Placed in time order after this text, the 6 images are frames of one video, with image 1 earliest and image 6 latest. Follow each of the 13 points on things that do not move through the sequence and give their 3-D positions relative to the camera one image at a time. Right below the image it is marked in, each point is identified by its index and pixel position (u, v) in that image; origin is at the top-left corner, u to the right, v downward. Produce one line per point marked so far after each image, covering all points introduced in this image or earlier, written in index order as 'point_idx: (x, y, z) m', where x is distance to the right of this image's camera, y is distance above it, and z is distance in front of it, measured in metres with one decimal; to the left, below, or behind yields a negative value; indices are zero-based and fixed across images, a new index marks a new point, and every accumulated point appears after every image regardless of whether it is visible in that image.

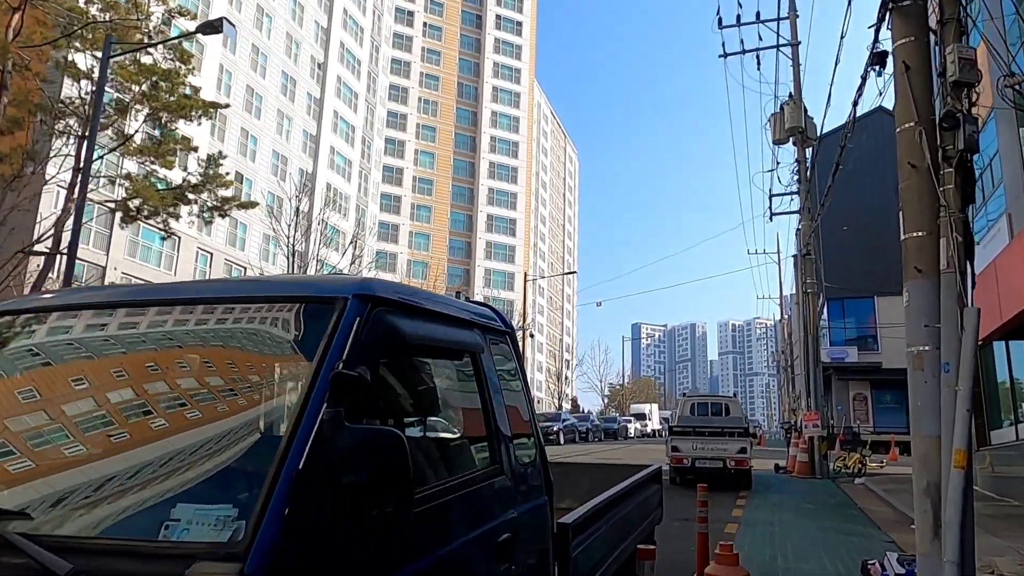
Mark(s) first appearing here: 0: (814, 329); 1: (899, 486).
0: (+7.9, -1.1, +19.7) m
1: (+8.5, -4.3, +16.5) m
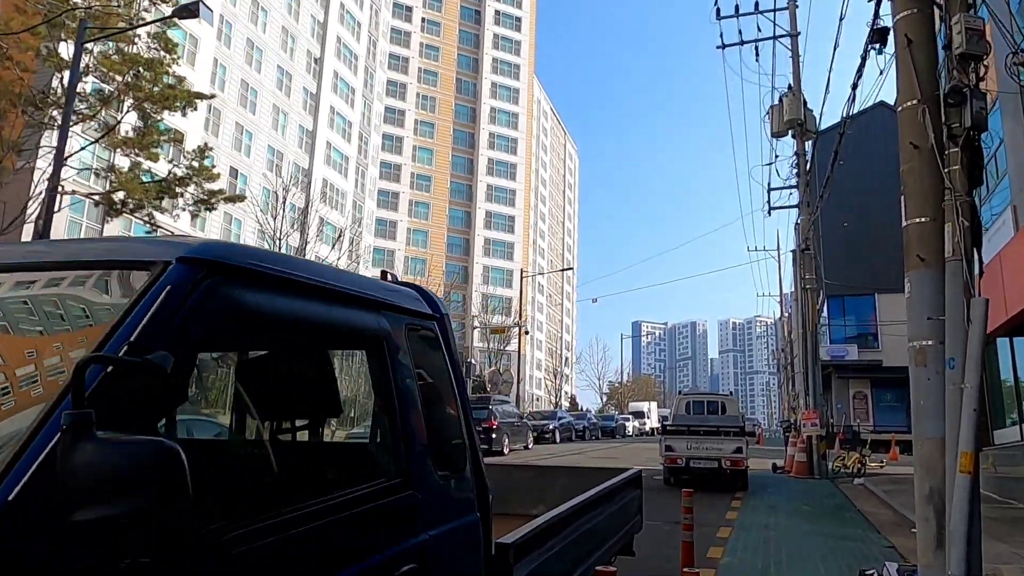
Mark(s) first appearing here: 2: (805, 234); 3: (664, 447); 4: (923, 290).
0: (+7.7, -1.0, +19.3) m
1: (+8.2, -4.2, +16.1) m
2: (+7.6, +1.4, +19.7) m
3: (+3.0, -3.1, +14.7) m
4: (+3.1, 0.0, +5.7) m
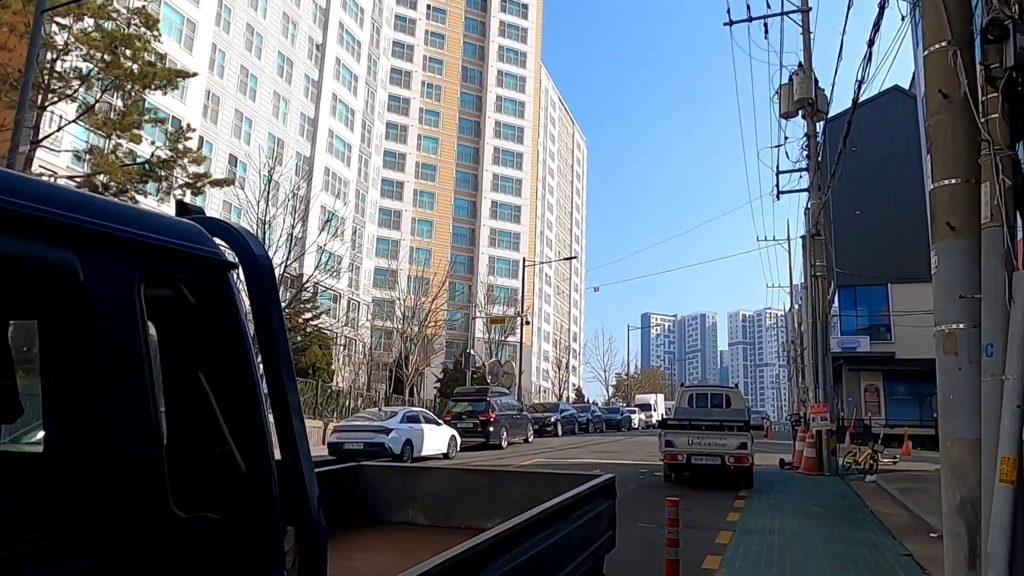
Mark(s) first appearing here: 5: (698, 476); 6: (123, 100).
0: (+7.6, -0.7, +18.4) m
1: (+8.1, -4.0, +15.2) m
2: (+7.5, +1.7, +18.8) m
3: (+2.8, -2.9, +13.9) m
4: (+2.8, +0.2, +4.8) m
5: (+3.7, -3.8, +15.2) m
6: (-9.4, +4.6, +18.2) m
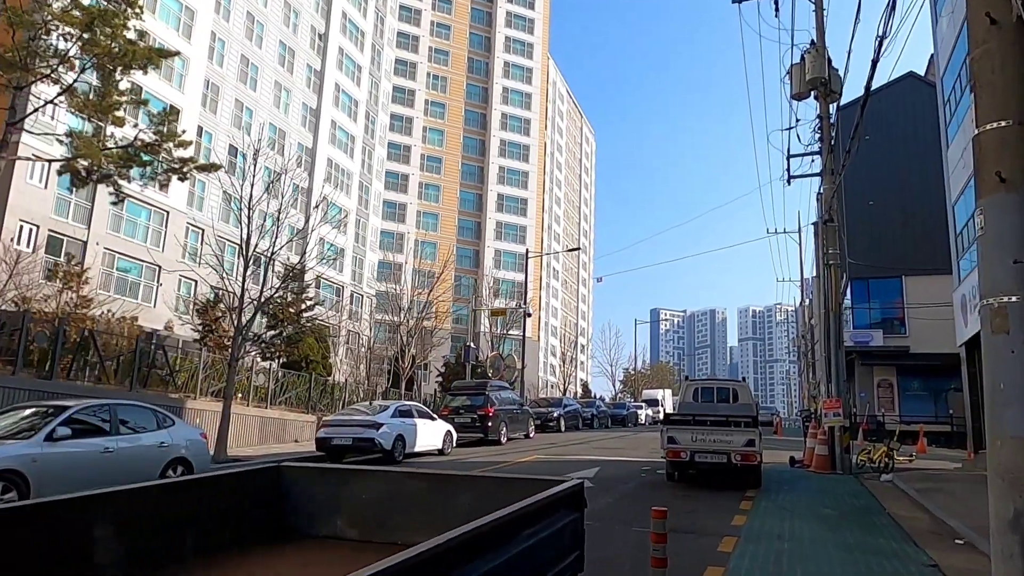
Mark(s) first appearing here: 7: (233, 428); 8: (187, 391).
0: (+7.5, -0.4, +17.5) m
1: (+8.0, -3.7, +14.3) m
2: (+7.5, +2.0, +17.8) m
3: (+2.7, -2.6, +13.1) m
4: (+2.6, +0.3, +4.0) m
5: (+3.6, -3.6, +14.3) m
6: (-9.5, +4.8, +17.5) m
7: (-7.0, -3.5, +19.0) m
8: (-8.1, -2.6, +18.8) m
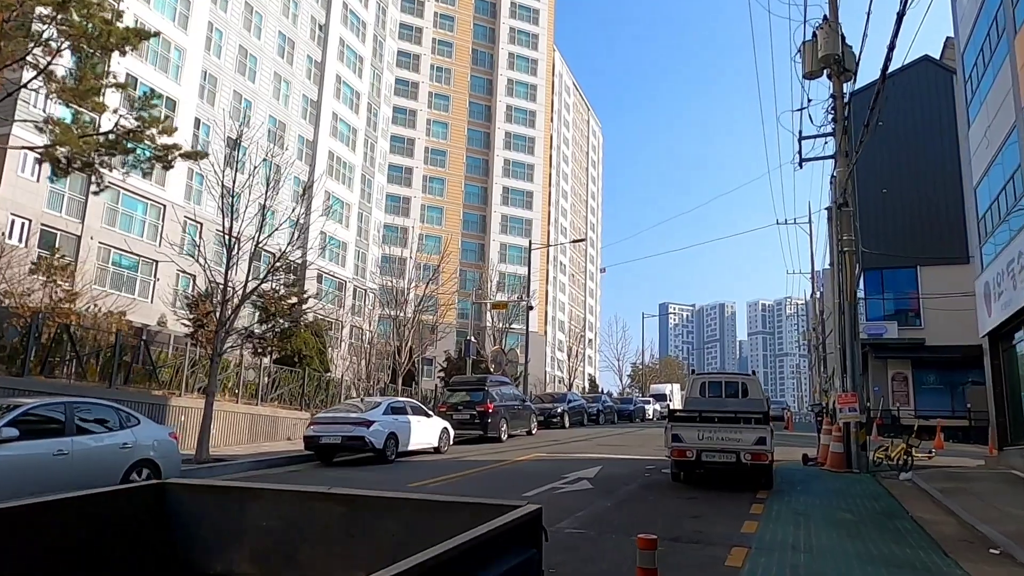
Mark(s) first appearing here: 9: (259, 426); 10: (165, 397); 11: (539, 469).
0: (+7.5, -0.2, +16.6) m
1: (+7.9, -3.5, +13.4) m
2: (+7.4, +2.2, +16.9) m
3: (+2.6, -2.4, +12.2) m
4: (+2.4, +0.5, +3.1) m
5: (+3.5, -3.3, +13.5) m
6: (-9.6, +5.0, +16.7) m
7: (-7.0, -3.3, +18.2) m
8: (-8.2, -2.4, +18.1) m
9: (-6.7, -3.6, +19.8) m
10: (-7.9, -2.5, +17.2) m
11: (+0.5, -3.6, +15.2) m
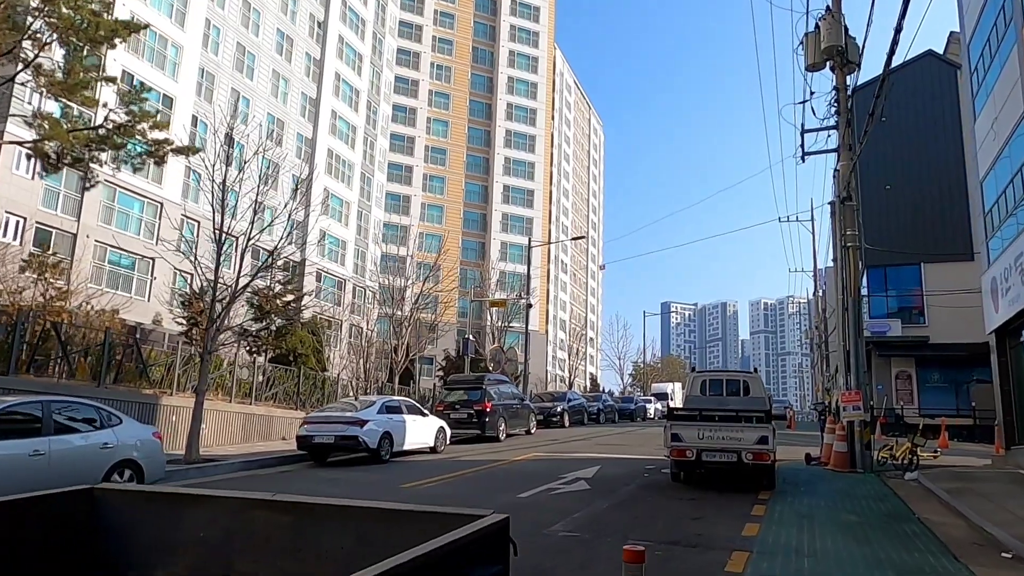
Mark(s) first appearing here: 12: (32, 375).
0: (+7.4, -0.1, +16.2) m
1: (+7.8, -3.4, +13.1) m
2: (+7.3, +2.3, +16.6) m
3: (+2.5, -2.3, +11.9) m
4: (+2.3, +0.5, +2.8) m
5: (+3.5, -3.3, +13.2) m
6: (-9.7, +5.0, +16.4) m
7: (-7.1, -3.2, +17.9) m
8: (-8.2, -2.3, +17.8) m
9: (-6.7, -3.6, +19.5) m
10: (-8.0, -2.4, +16.9) m
11: (+0.5, -3.6, +14.9) m
12: (-9.6, -1.7, +15.0) m
